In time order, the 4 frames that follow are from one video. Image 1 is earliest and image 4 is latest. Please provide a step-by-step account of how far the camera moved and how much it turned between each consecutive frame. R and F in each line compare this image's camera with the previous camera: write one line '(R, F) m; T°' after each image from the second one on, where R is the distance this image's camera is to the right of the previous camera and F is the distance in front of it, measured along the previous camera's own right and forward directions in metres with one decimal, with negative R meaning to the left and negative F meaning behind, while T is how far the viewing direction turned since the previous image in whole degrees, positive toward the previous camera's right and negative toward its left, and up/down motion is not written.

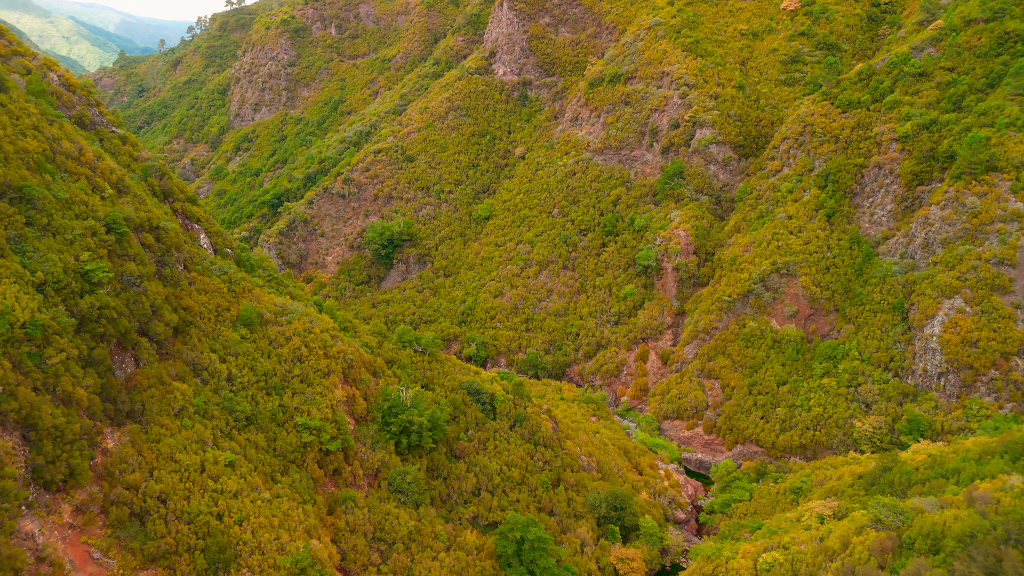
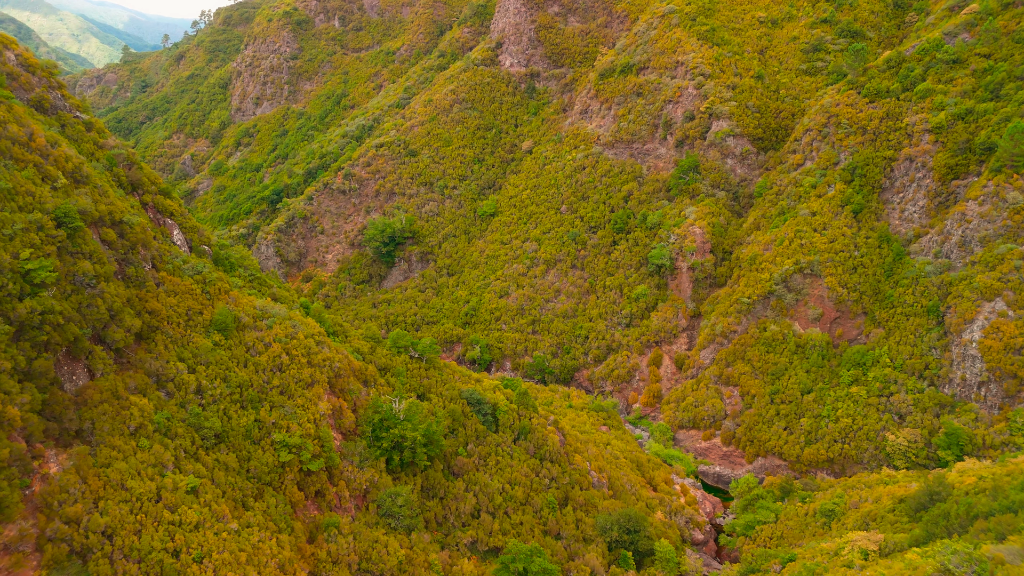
(+0.2, +2.5) m; -1°
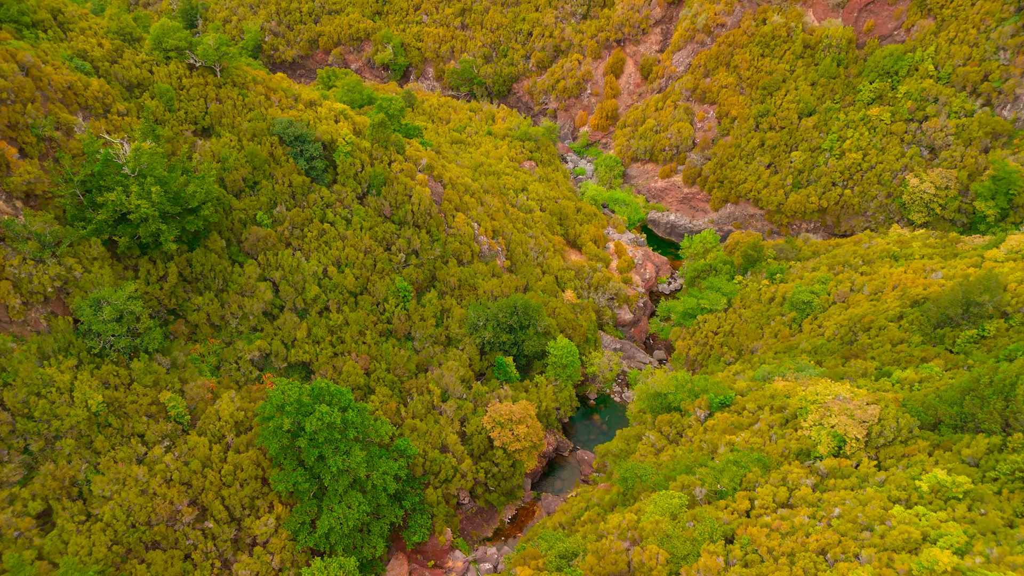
(+1.7, -2.6) m; -4°
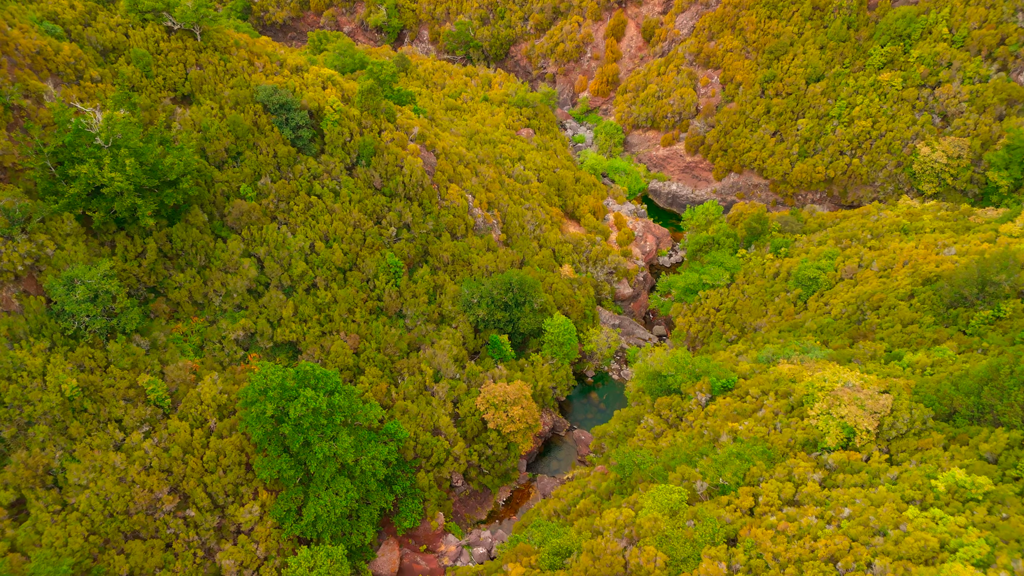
(+0.2, +1.1) m; 0°
